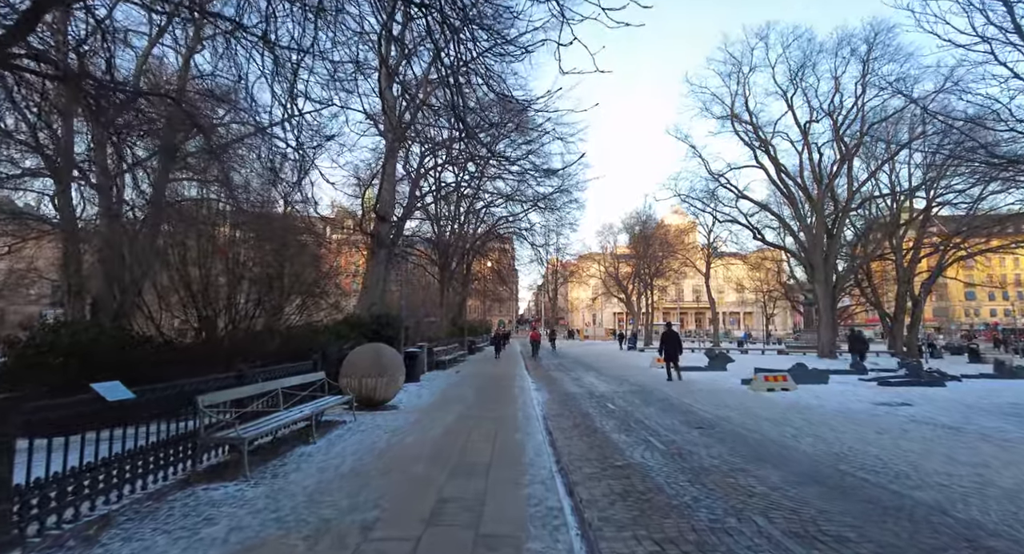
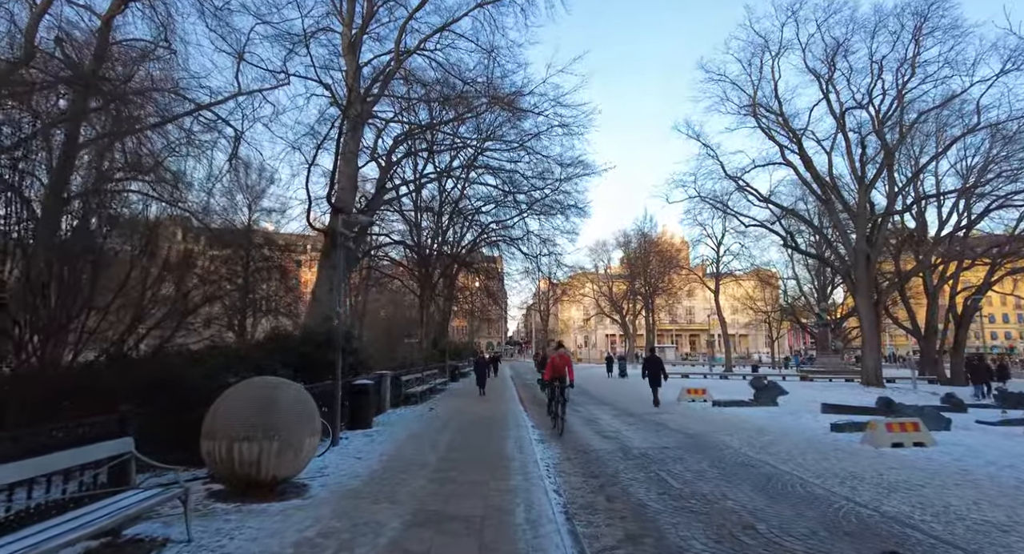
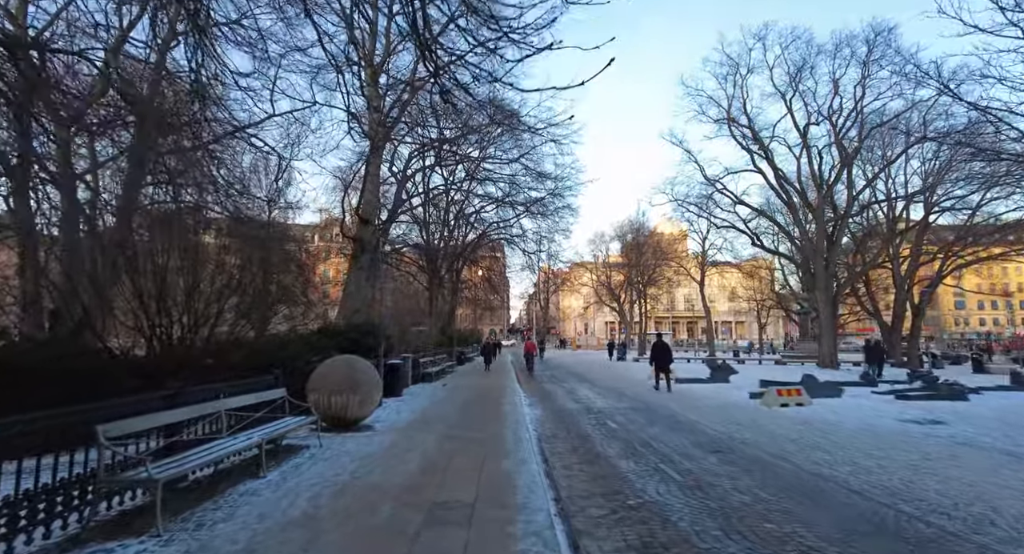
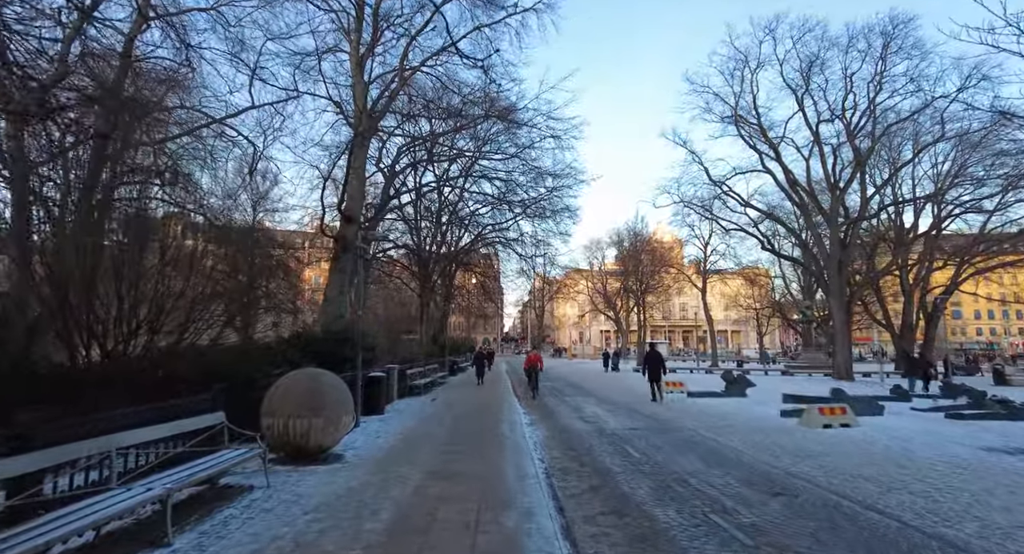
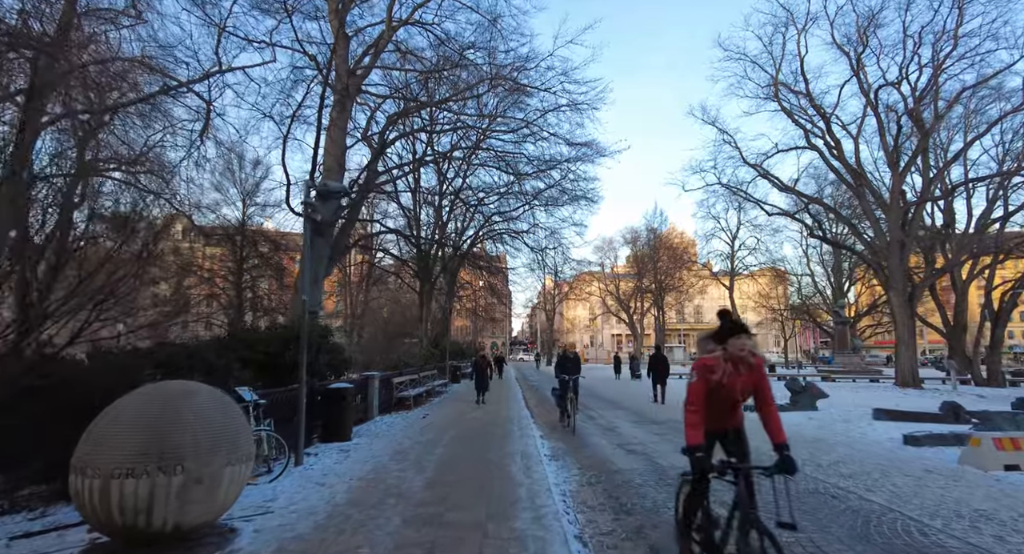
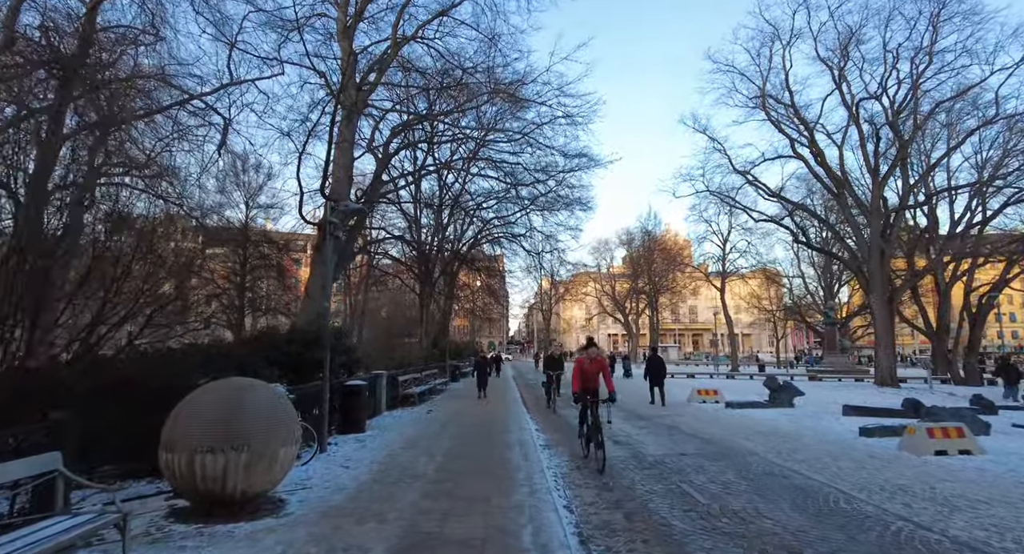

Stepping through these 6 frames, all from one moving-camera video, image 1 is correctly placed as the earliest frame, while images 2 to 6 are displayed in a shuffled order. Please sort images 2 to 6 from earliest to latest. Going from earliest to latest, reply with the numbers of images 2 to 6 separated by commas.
3, 4, 2, 6, 5
